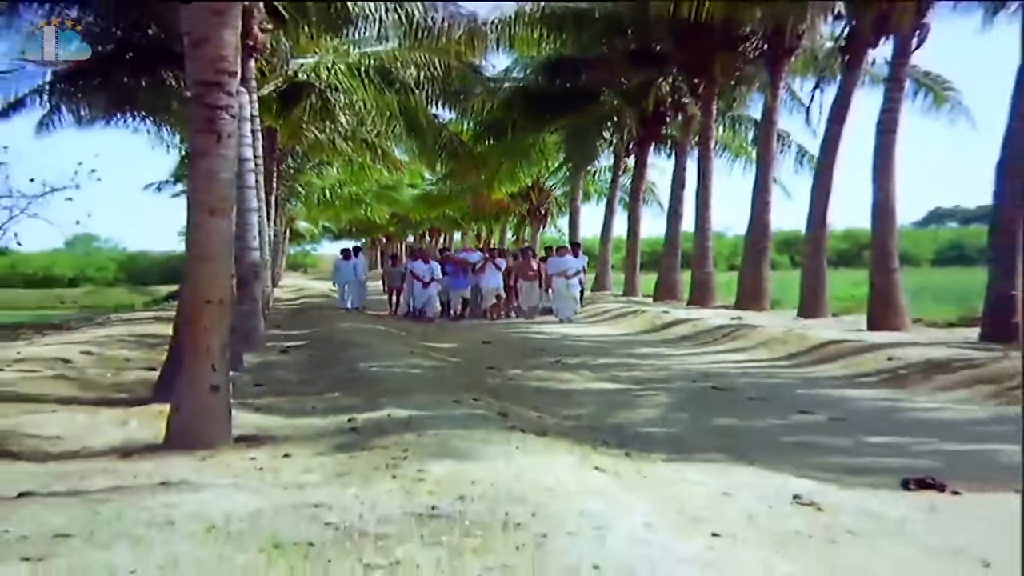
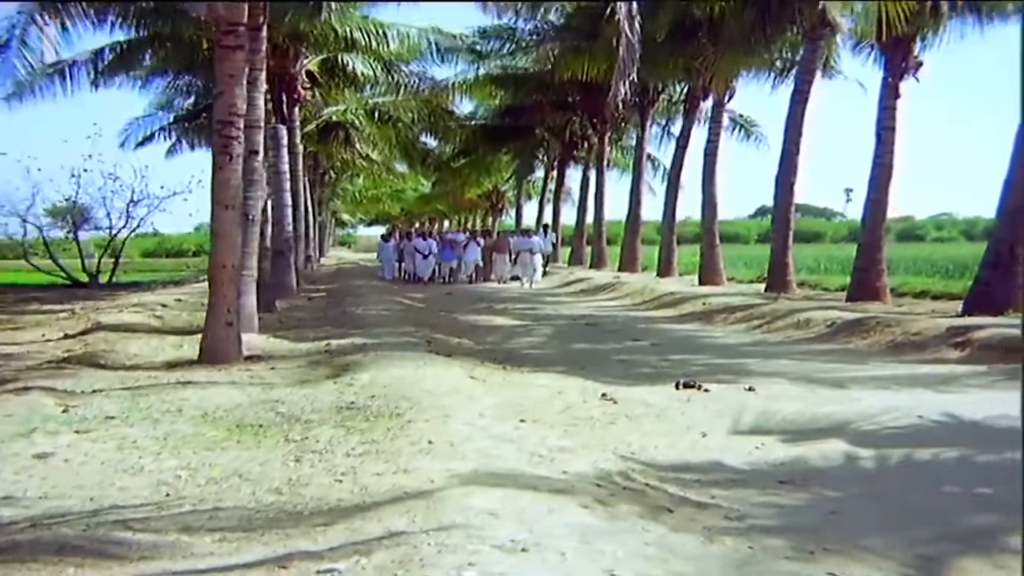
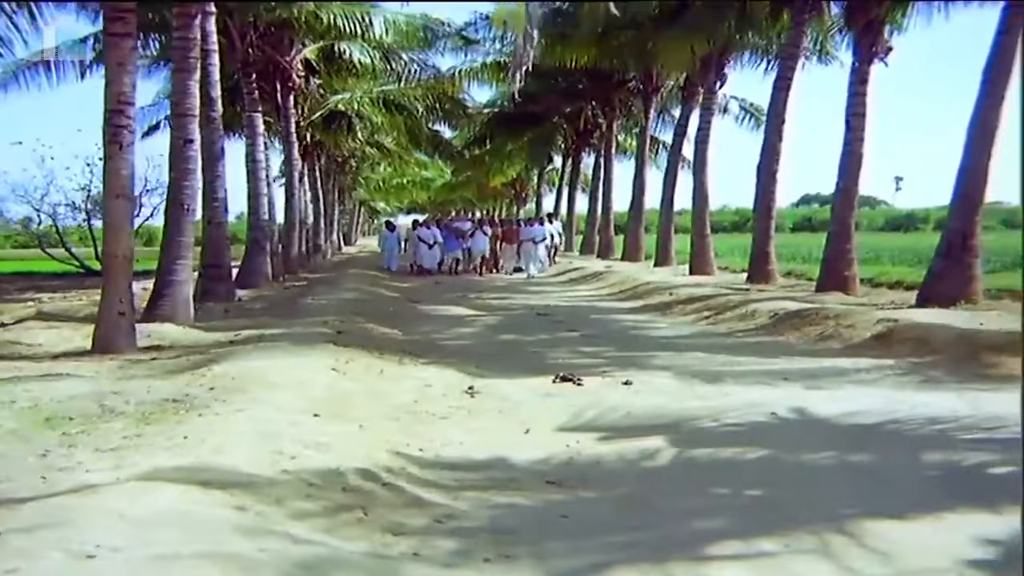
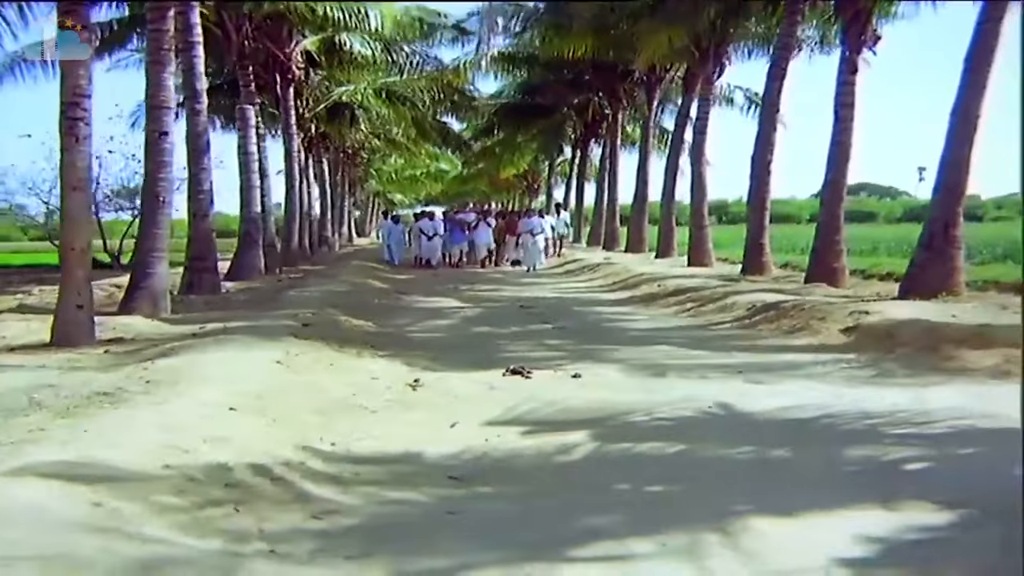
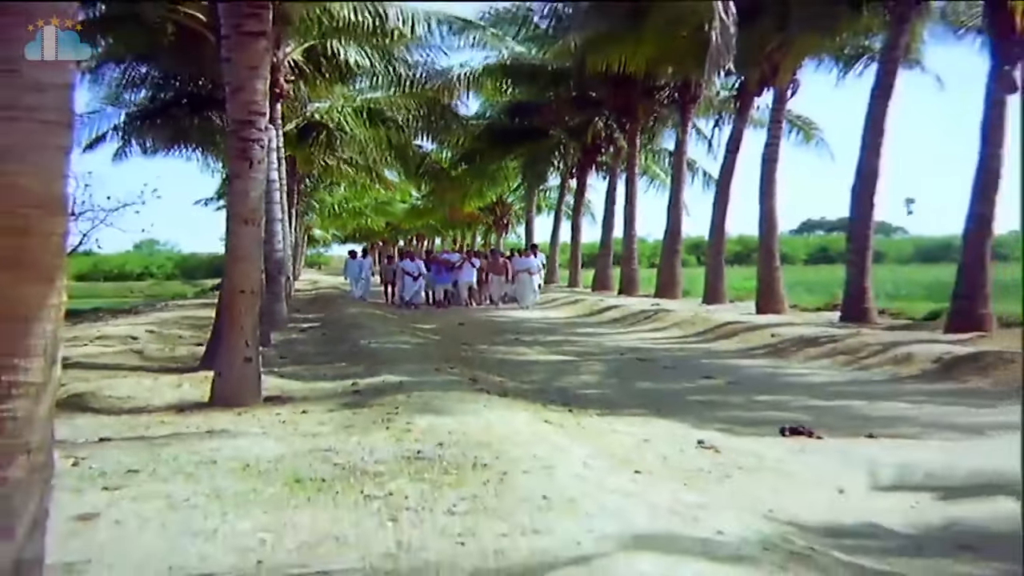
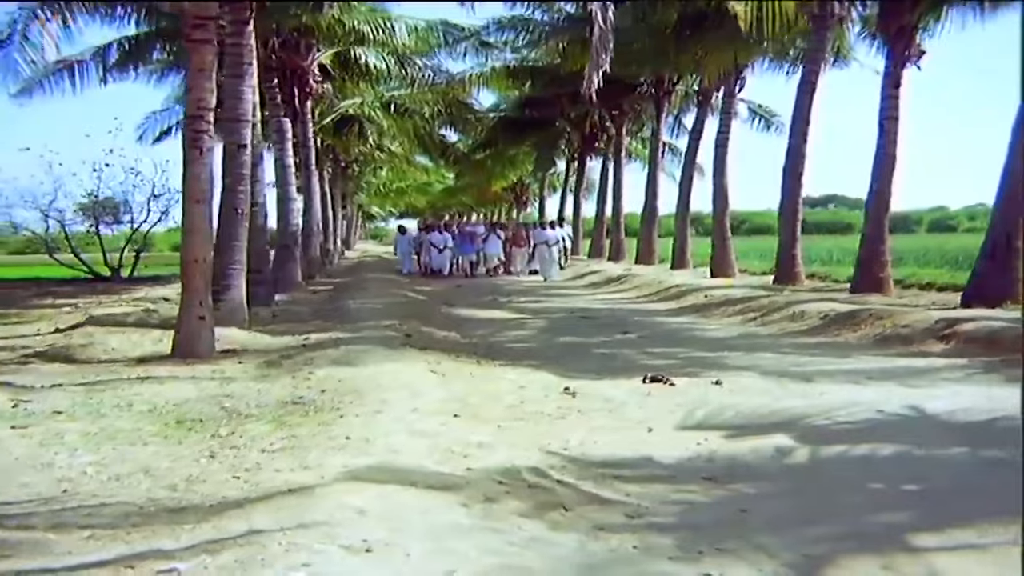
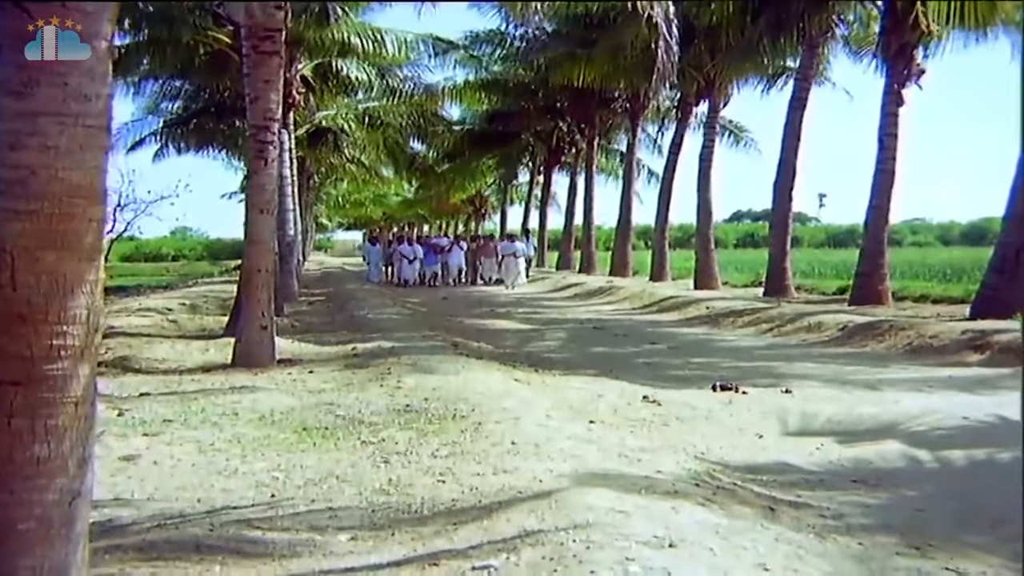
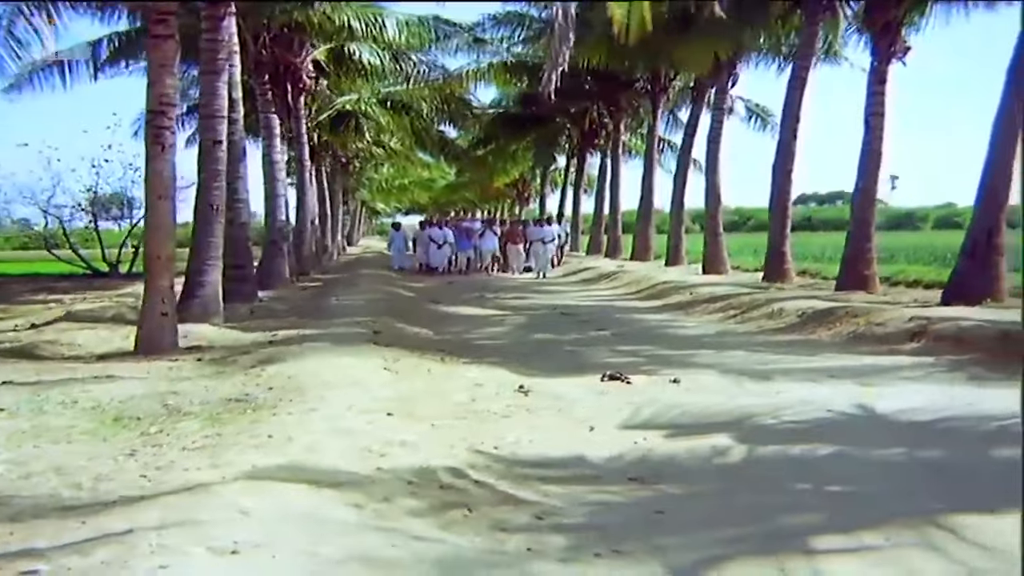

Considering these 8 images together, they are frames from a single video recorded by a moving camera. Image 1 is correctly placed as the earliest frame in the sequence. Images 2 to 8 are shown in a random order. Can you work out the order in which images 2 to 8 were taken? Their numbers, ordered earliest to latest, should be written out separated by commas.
5, 7, 2, 6, 8, 3, 4
